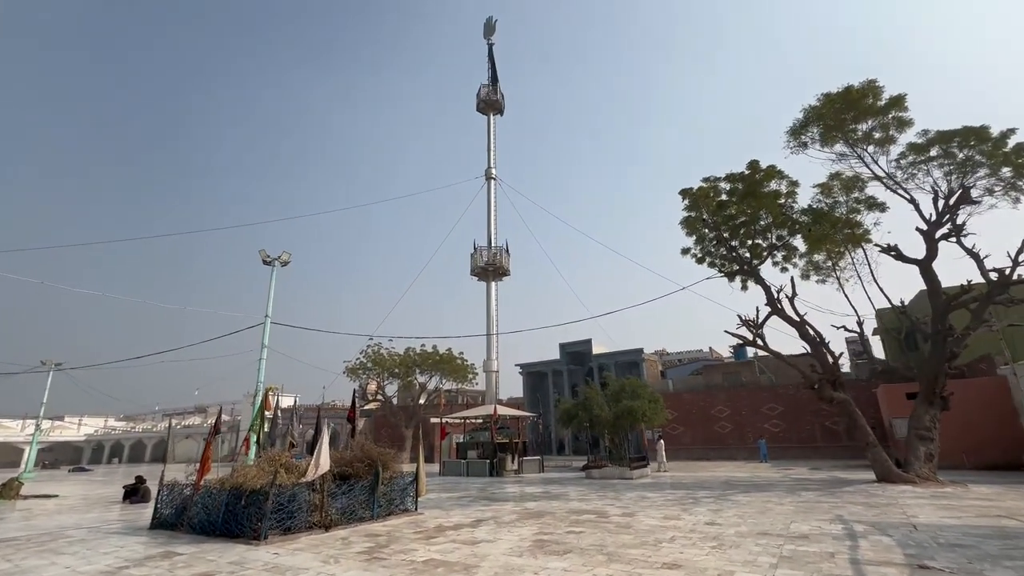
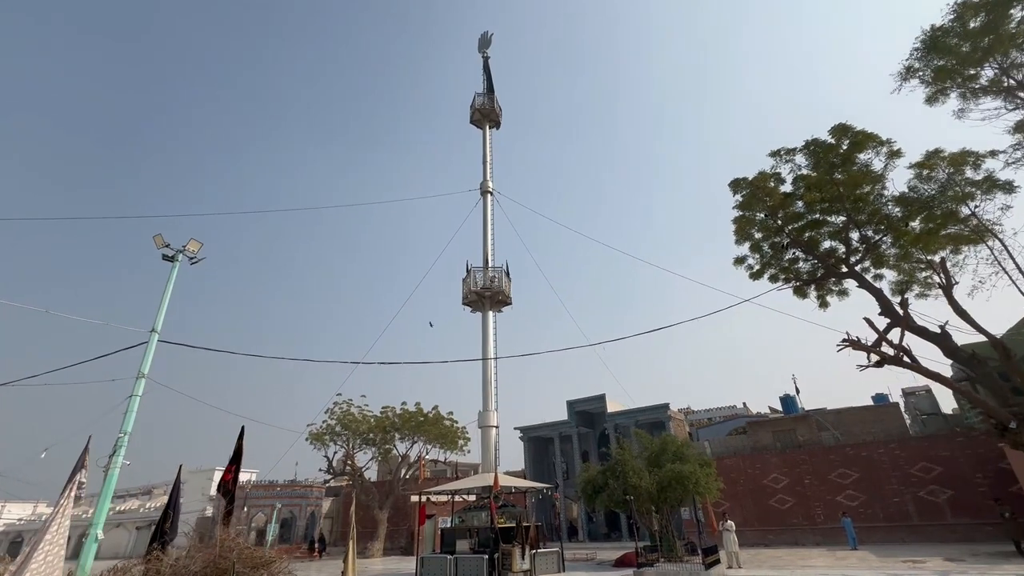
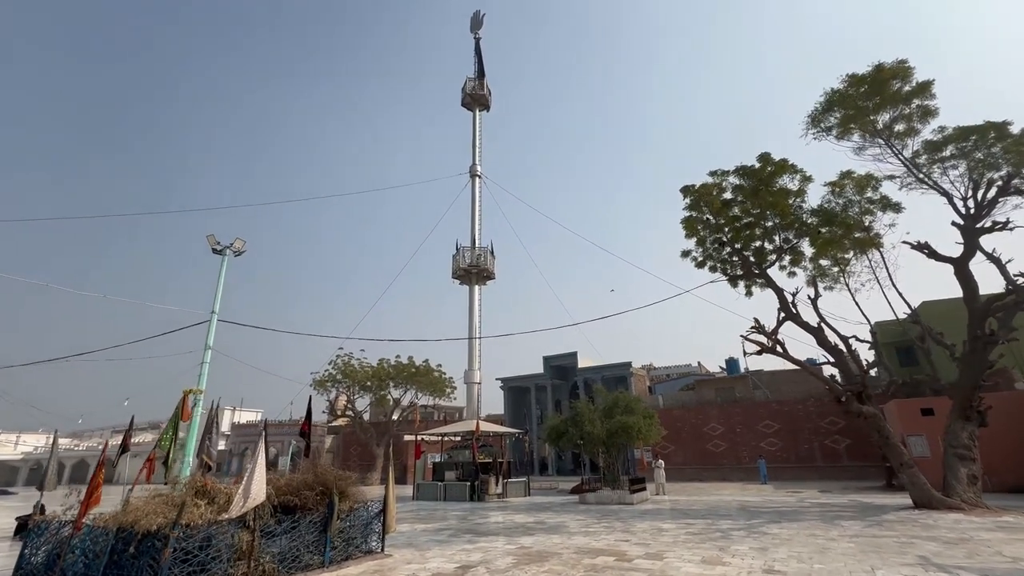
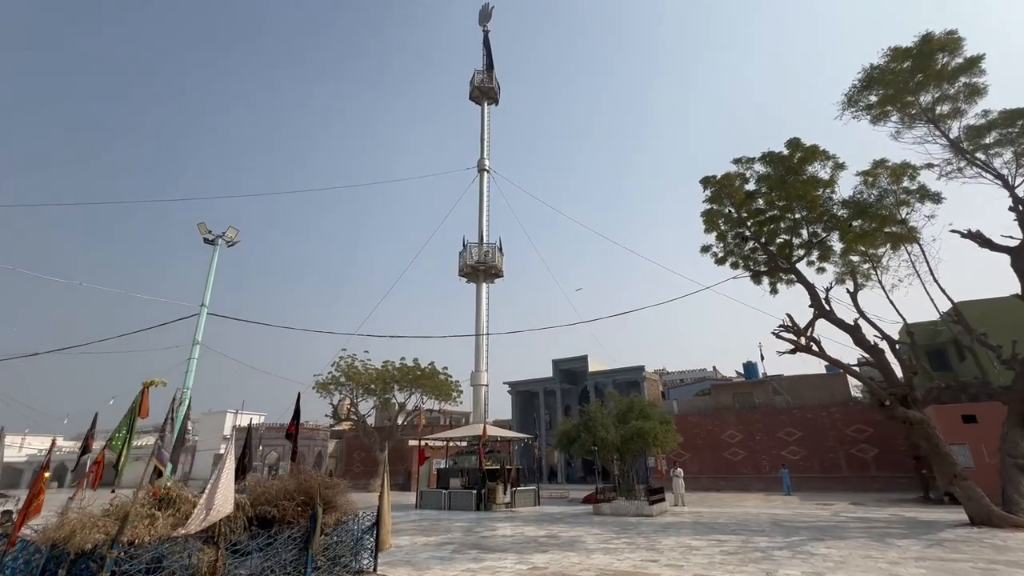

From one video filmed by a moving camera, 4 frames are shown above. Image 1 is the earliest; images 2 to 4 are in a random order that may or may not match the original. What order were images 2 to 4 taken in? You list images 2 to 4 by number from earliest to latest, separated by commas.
3, 4, 2
